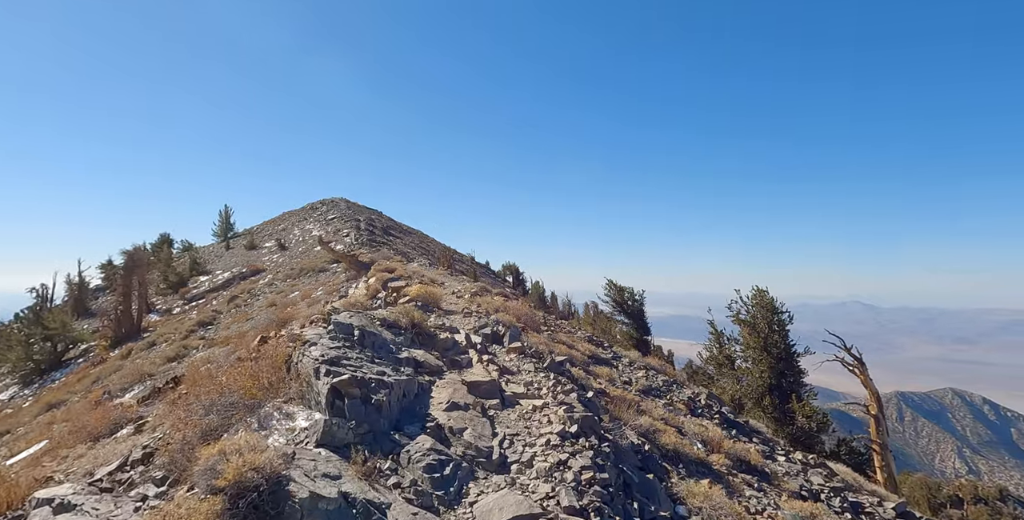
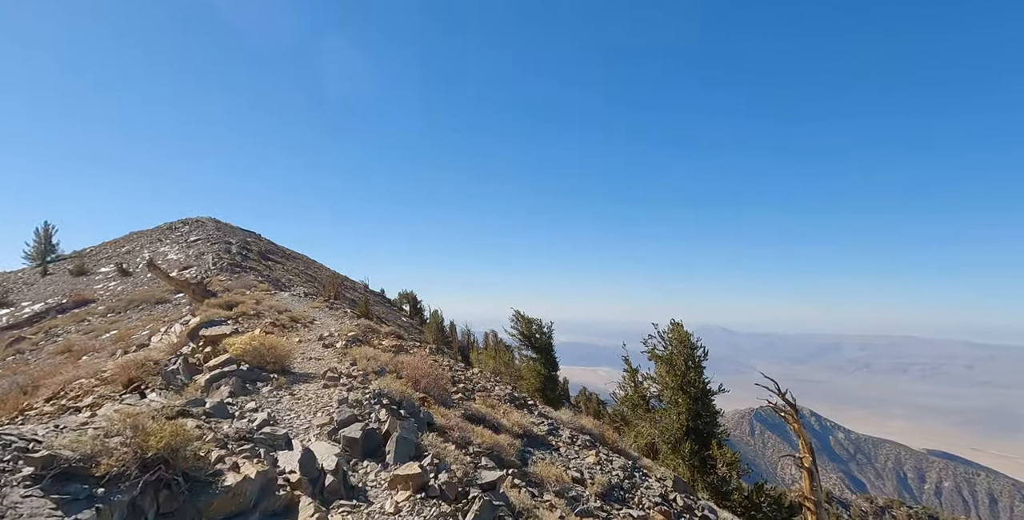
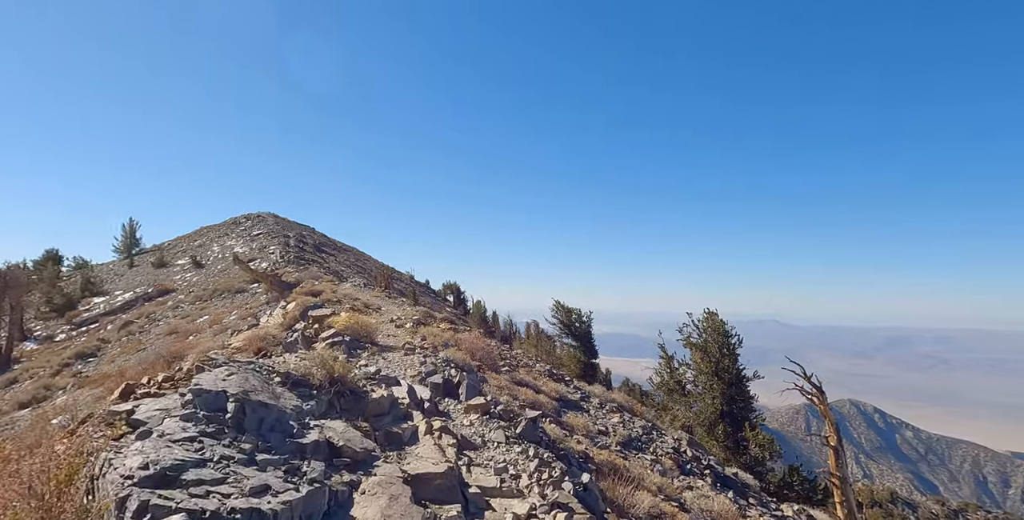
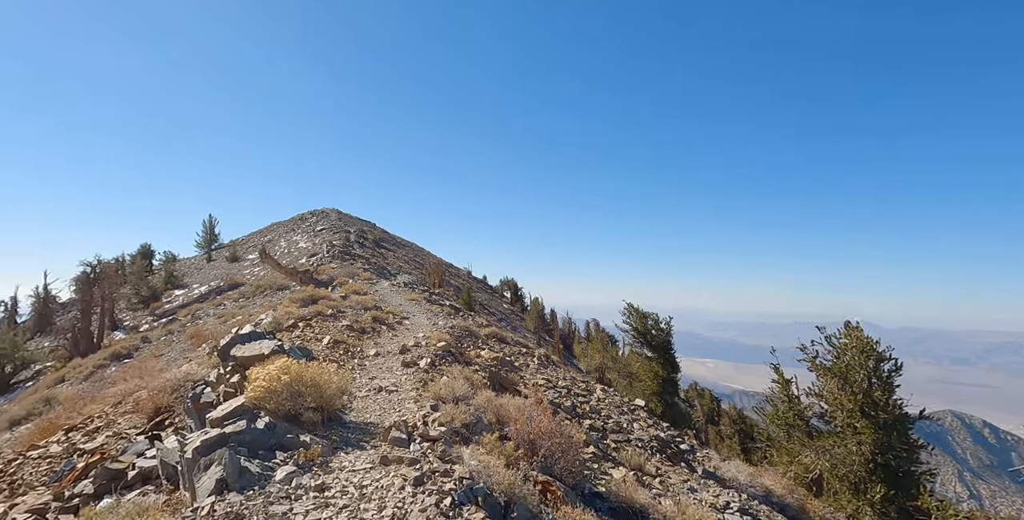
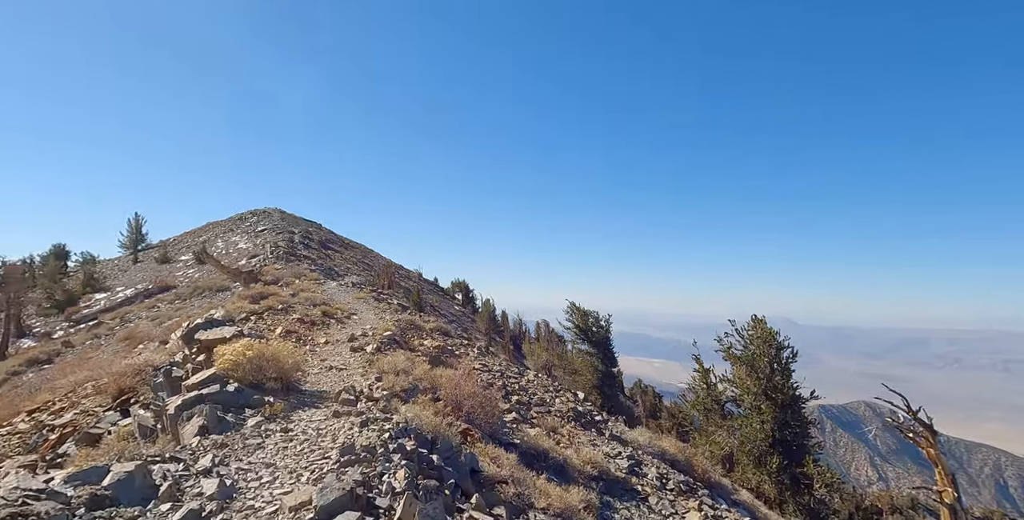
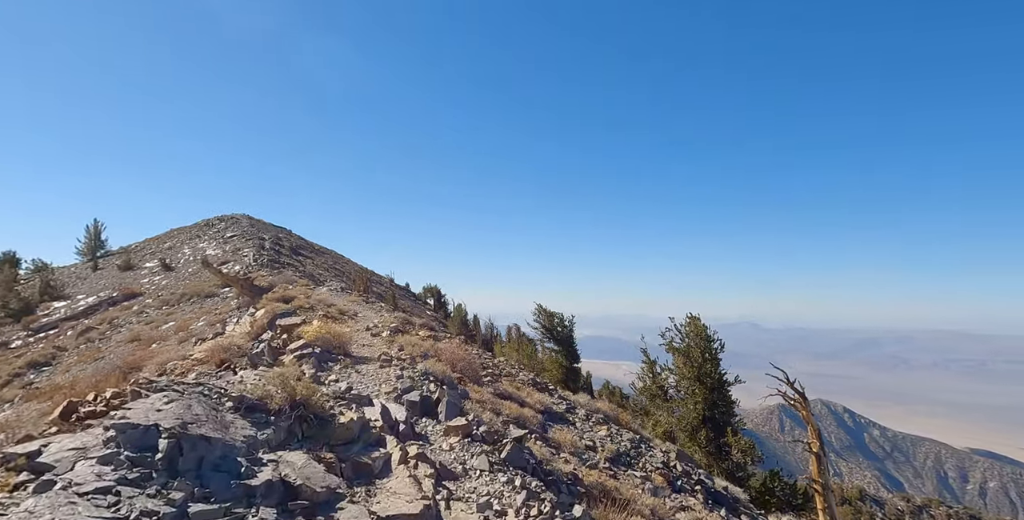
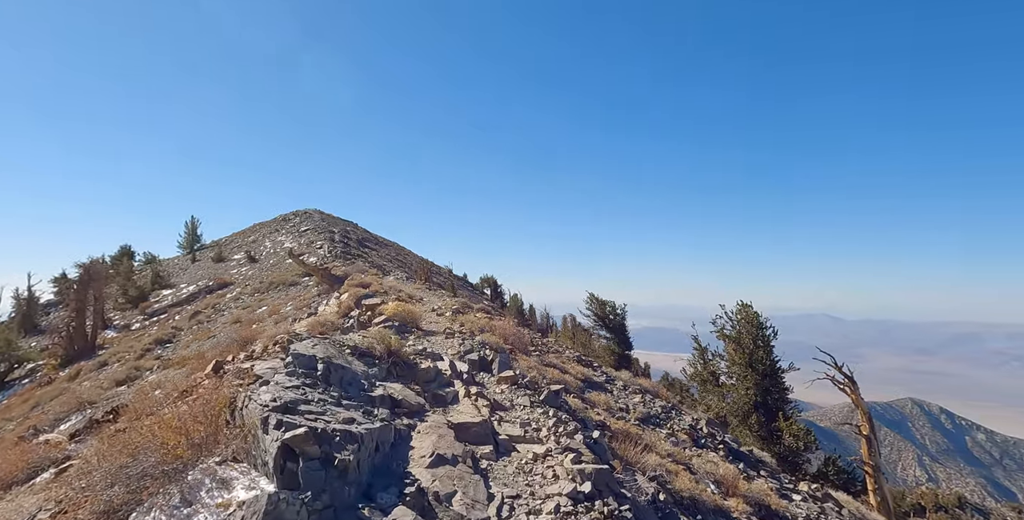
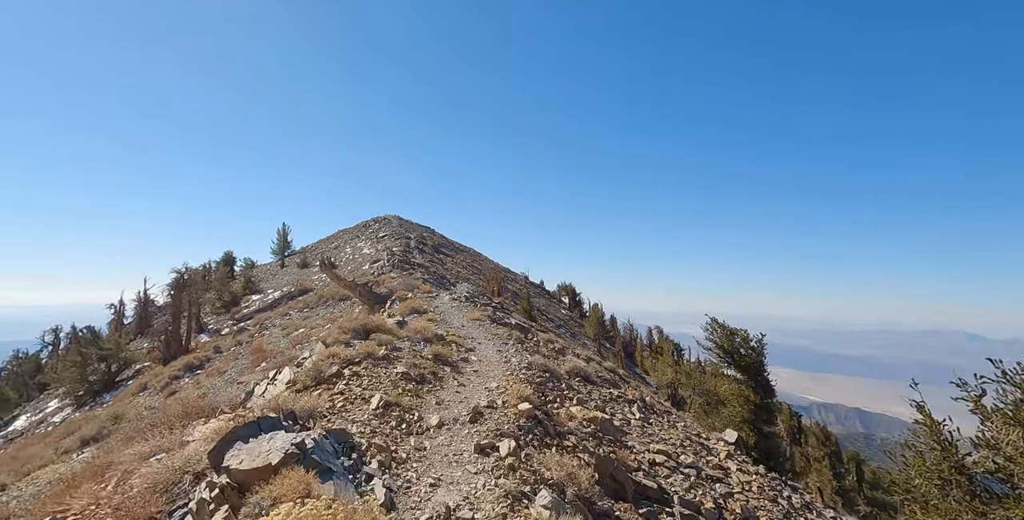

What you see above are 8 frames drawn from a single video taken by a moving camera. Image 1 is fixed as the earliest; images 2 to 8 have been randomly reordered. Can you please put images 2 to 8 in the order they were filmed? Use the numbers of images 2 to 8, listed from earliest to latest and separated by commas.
7, 3, 6, 2, 5, 4, 8
